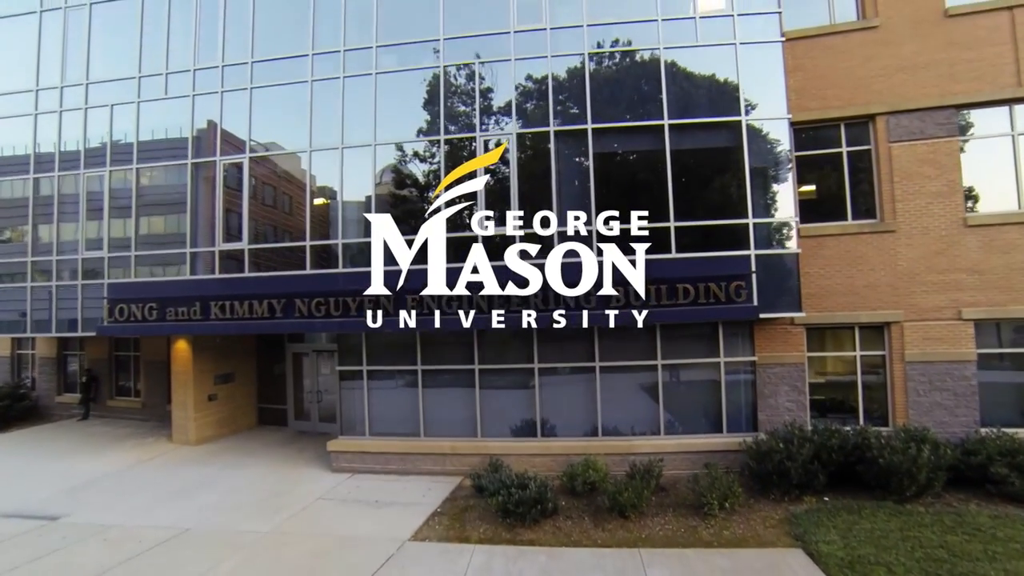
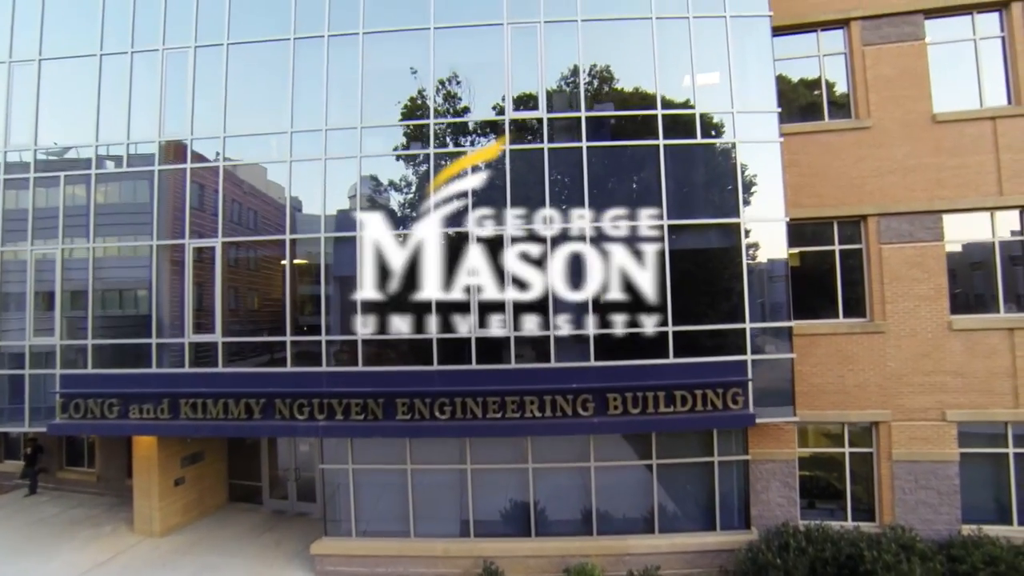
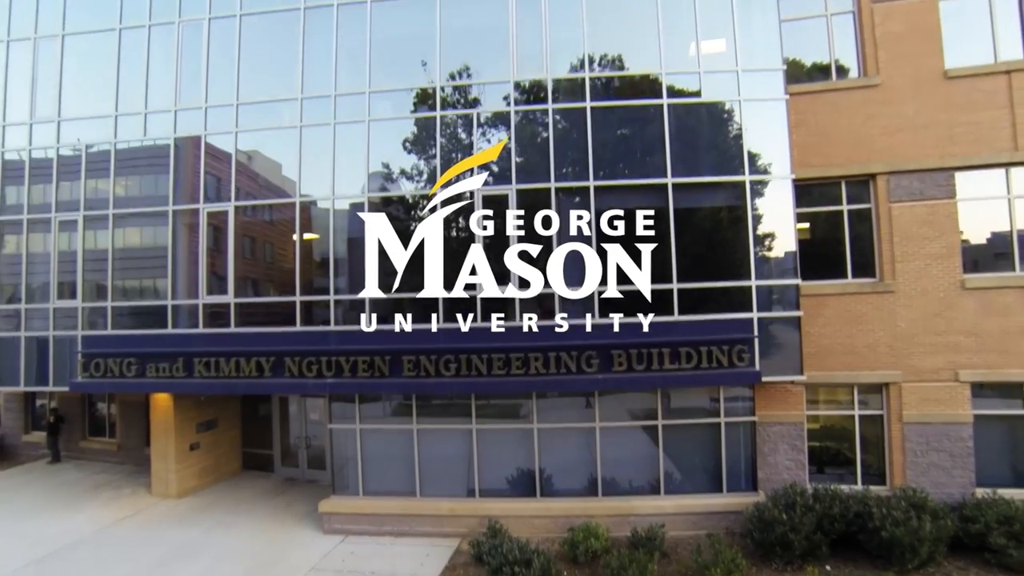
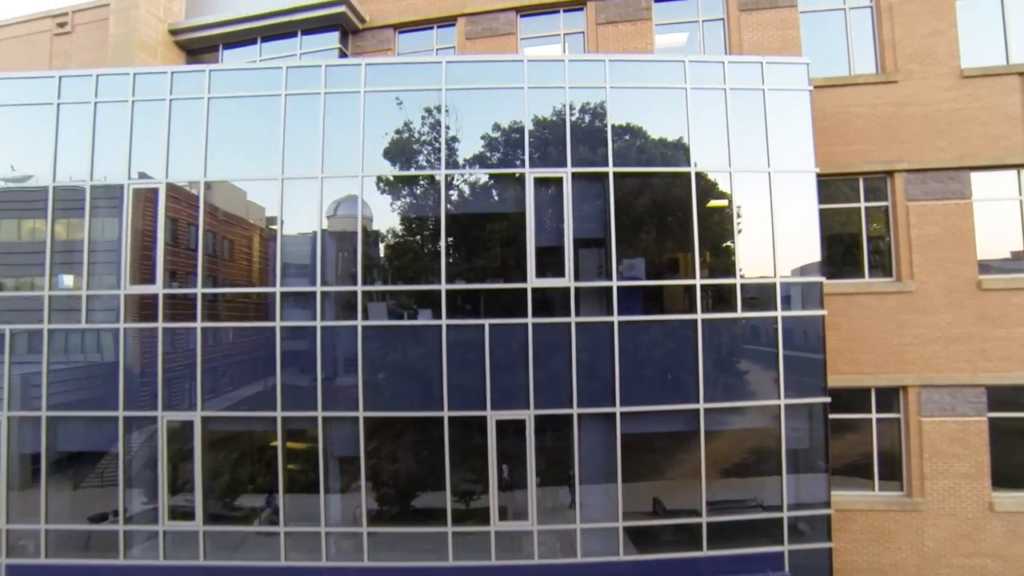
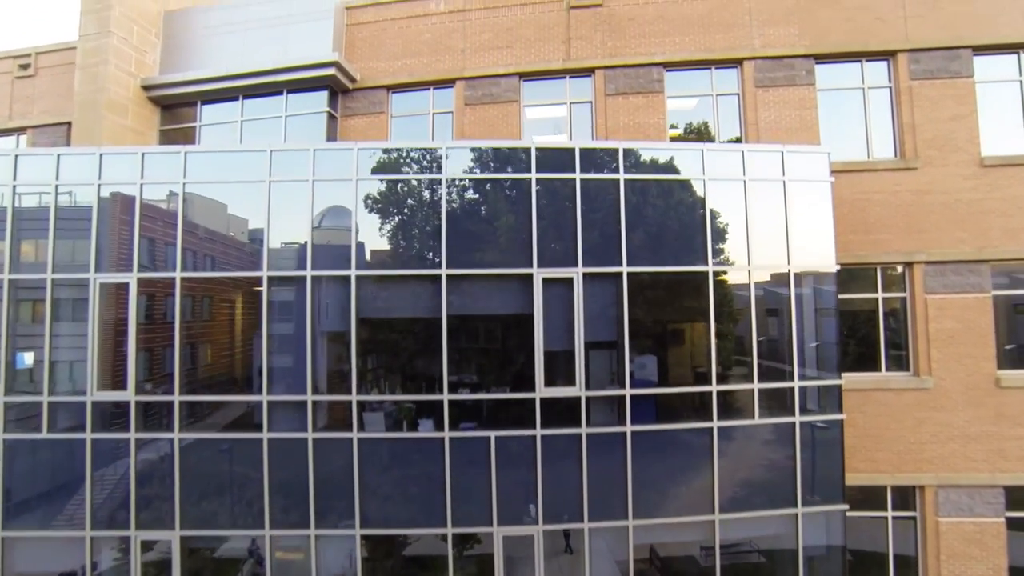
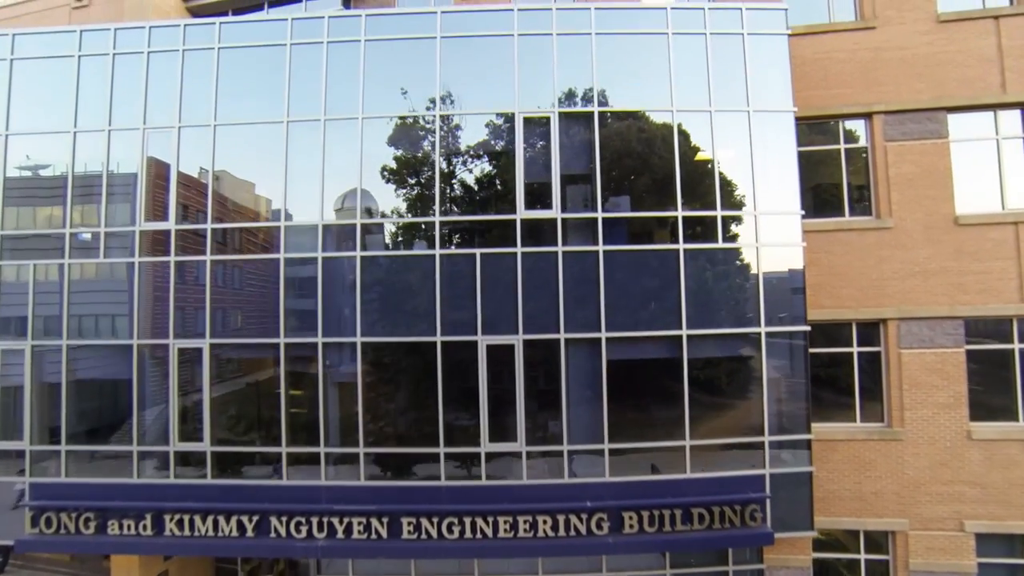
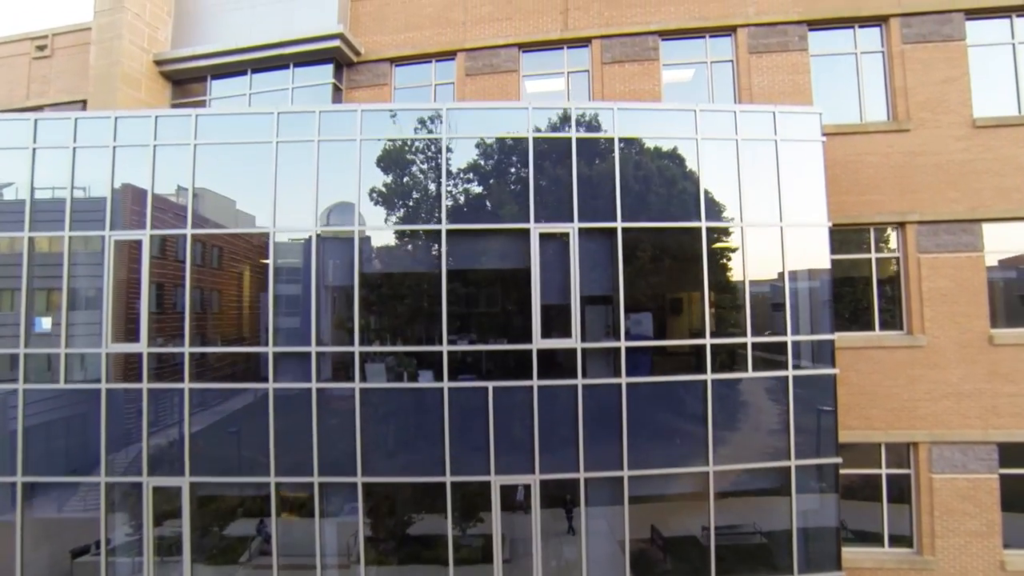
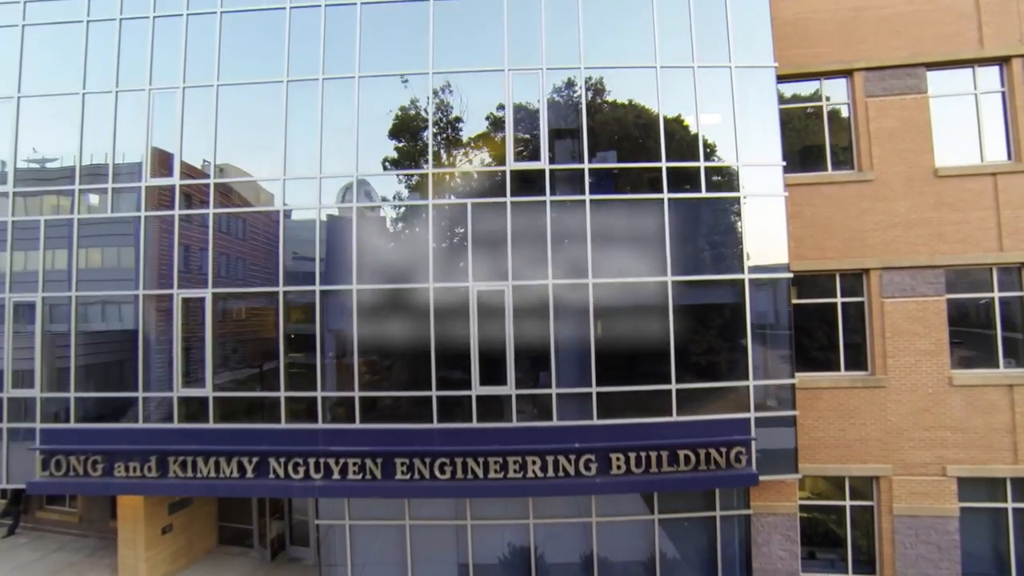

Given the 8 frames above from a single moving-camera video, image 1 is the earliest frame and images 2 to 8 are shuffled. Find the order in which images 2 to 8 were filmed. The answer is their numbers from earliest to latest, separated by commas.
3, 2, 8, 6, 4, 7, 5
